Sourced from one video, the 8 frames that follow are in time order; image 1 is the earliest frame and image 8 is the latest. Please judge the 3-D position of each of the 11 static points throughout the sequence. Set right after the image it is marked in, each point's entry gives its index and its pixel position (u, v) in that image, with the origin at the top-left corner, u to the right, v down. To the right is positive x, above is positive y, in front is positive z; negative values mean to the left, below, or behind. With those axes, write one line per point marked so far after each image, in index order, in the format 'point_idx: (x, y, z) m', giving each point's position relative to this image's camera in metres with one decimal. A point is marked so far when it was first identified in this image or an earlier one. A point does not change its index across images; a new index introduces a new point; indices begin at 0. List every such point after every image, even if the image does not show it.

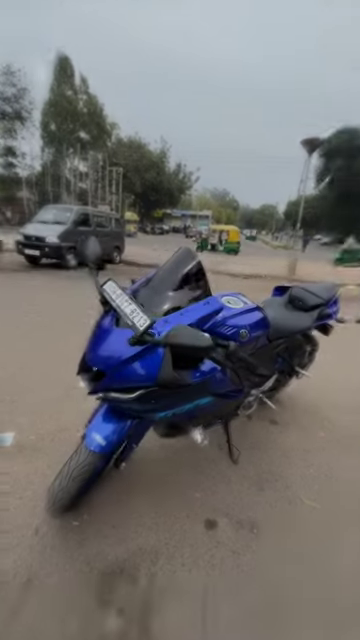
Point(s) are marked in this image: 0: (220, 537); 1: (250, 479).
0: (+0.2, -1.1, +2.1) m
1: (+0.4, -1.0, +2.5) m
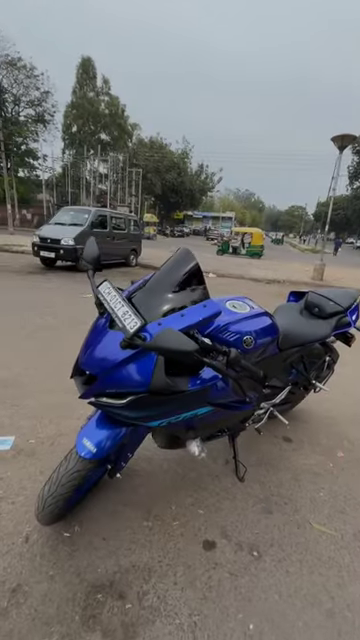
0: (+0.2, -1.2, +1.9) m
1: (+0.4, -1.0, +2.3) m
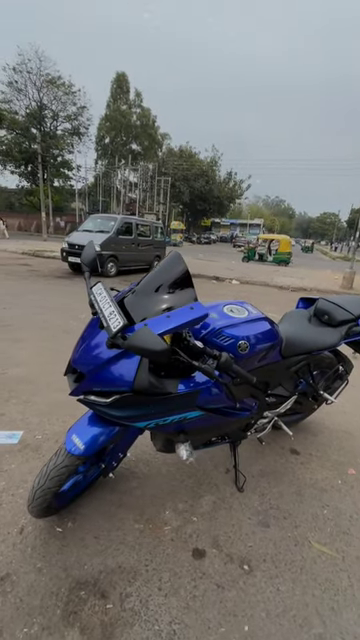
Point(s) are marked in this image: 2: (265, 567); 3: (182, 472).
0: (+0.1, -1.2, +1.9) m
1: (+0.4, -1.1, +2.2) m
2: (+0.4, -1.2, +1.9) m
3: (0.0, -1.0, +2.5) m
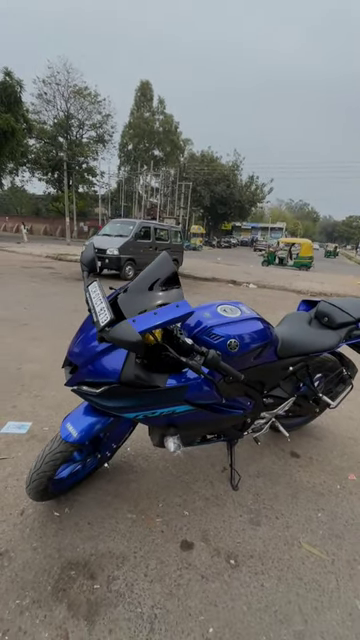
0: (+0.1, -1.2, +2.0) m
1: (+0.4, -1.1, +2.3) m
2: (+0.4, -1.2, +2.0) m
3: (0.0, -1.0, +2.6) m
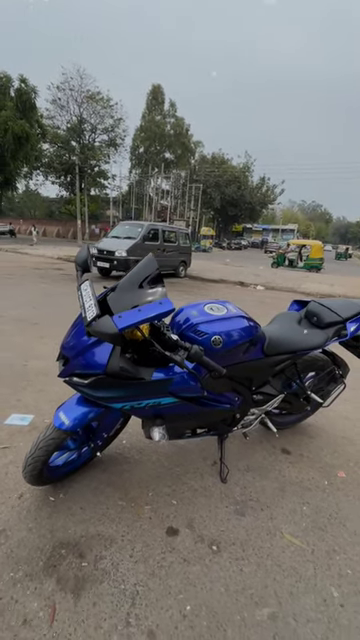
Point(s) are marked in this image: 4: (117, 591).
0: (0.0, -1.2, +2.1) m
1: (+0.3, -1.1, +2.4) m
2: (+0.3, -1.2, +2.1) m
3: (-0.1, -1.0, +2.7) m
4: (-0.3, -1.3, +1.8) m
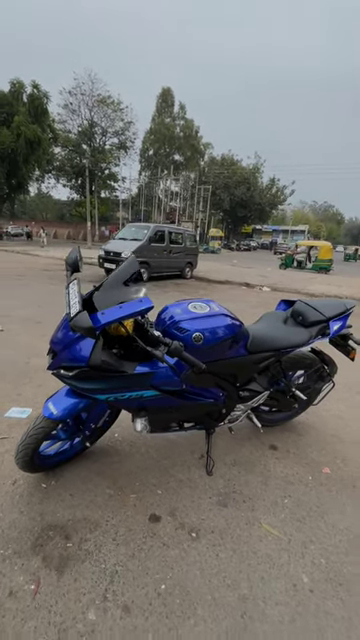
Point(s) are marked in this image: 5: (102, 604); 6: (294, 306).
0: (-0.1, -1.2, +2.2) m
1: (+0.2, -1.1, +2.5) m
2: (+0.2, -1.2, +2.2) m
3: (-0.1, -0.9, +2.8) m
4: (-0.4, -1.2, +2.0) m
5: (-0.4, -1.3, +1.8) m
6: (+0.8, +0.1, +2.7) m
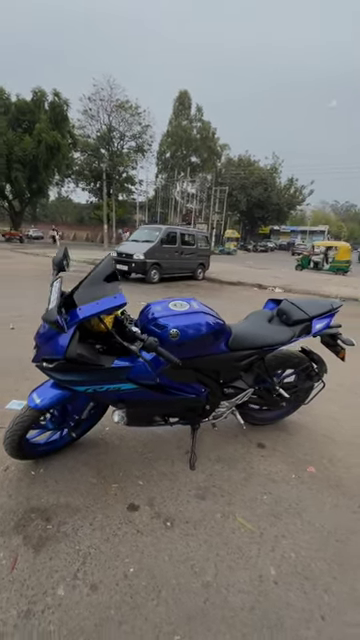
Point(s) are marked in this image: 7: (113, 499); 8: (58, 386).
0: (-0.3, -1.2, +2.3) m
1: (+0.1, -1.1, +2.5) m
2: (0.0, -1.2, +2.2) m
3: (-0.2, -0.9, +2.9) m
4: (-0.6, -1.2, +2.1) m
5: (-0.5, -1.3, +1.9) m
6: (+0.7, +0.1, +2.7) m
7: (-0.4, -1.1, +2.4) m
8: (-0.7, -0.4, +2.4) m
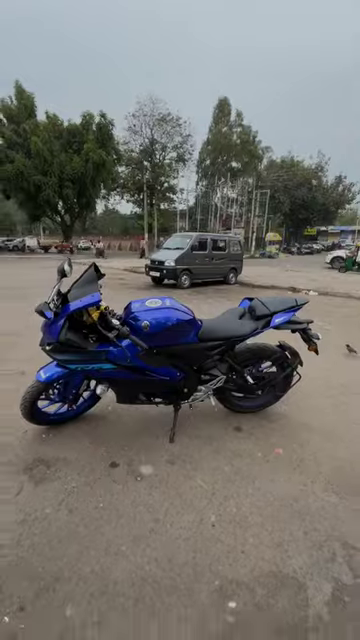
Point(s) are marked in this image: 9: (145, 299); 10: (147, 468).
0: (-0.5, -1.1, +2.8) m
1: (-0.1, -1.0, +3.0) m
2: (-0.2, -1.1, +2.7) m
3: (-0.3, -0.9, +3.4) m
4: (-0.8, -1.2, +2.7) m
5: (-0.8, -1.2, +2.5) m
6: (+0.6, +0.1, +3.1) m
7: (-0.6, -1.0, +3.0) m
8: (-0.9, -0.3, +3.0) m
9: (-0.2, +0.2, +3.0) m
10: (-0.2, -1.1, +2.8) m
